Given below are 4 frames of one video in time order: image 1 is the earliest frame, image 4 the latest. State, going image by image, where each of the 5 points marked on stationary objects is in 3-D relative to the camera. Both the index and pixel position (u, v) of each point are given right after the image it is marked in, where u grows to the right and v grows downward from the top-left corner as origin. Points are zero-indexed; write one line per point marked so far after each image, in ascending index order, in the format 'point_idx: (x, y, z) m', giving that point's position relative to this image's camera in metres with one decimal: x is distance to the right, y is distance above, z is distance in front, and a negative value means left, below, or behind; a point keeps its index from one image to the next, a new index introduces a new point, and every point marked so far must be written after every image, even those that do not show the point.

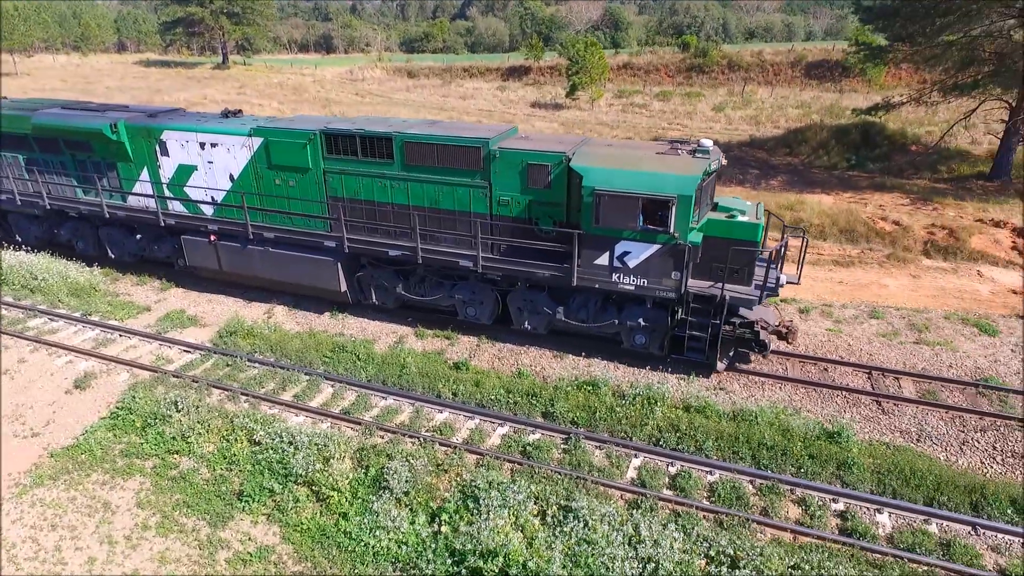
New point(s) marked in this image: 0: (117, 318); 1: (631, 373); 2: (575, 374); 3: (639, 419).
0: (-6.6, -0.5, +10.6) m
1: (+1.7, -1.2, +9.0) m
2: (+0.9, -1.2, +9.0) m
3: (+1.6, -1.6, +7.9) m
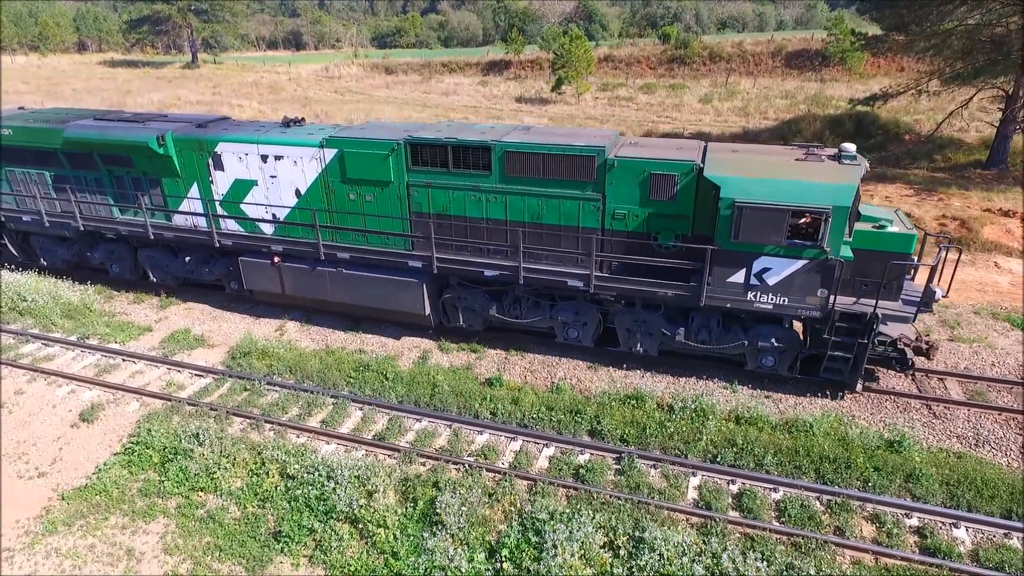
0: (-6.2, -0.8, +9.9) m
1: (+2.2, -1.3, +8.6) m
2: (+1.4, -1.3, +8.6) m
3: (+2.1, -1.8, +7.5) m
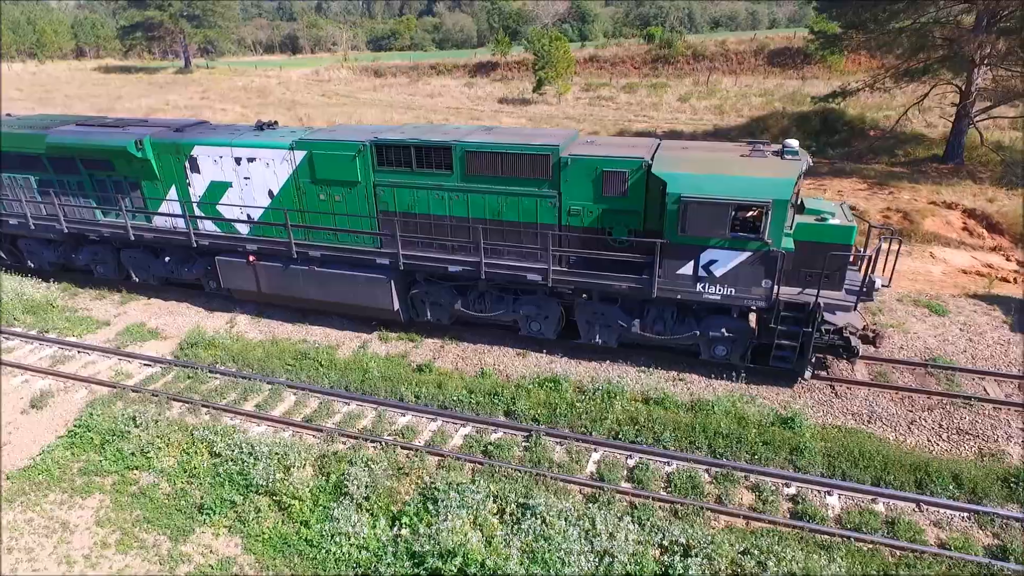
0: (-7.2, -0.8, +10.4) m
1: (+1.2, -1.2, +9.1) m
2: (+0.4, -1.2, +9.0) m
3: (+1.1, -1.6, +8.0) m
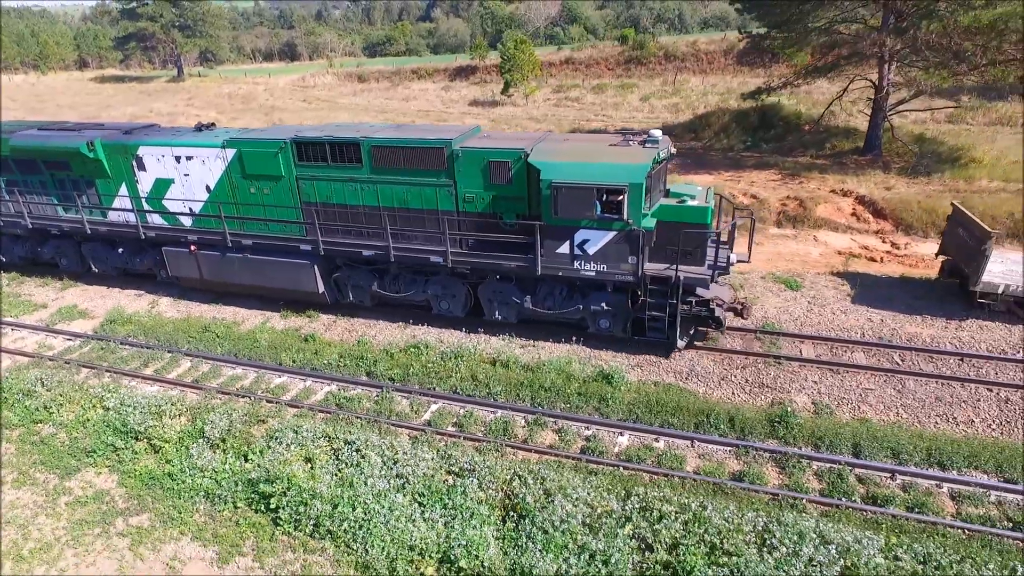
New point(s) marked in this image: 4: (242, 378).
0: (-9.3, -0.5, +11.6) m
1: (-0.9, -0.8, +10.2) m
2: (-1.7, -0.8, +10.1) m
3: (-0.9, -1.2, +9.1) m
4: (-4.0, -1.3, +9.3) m
